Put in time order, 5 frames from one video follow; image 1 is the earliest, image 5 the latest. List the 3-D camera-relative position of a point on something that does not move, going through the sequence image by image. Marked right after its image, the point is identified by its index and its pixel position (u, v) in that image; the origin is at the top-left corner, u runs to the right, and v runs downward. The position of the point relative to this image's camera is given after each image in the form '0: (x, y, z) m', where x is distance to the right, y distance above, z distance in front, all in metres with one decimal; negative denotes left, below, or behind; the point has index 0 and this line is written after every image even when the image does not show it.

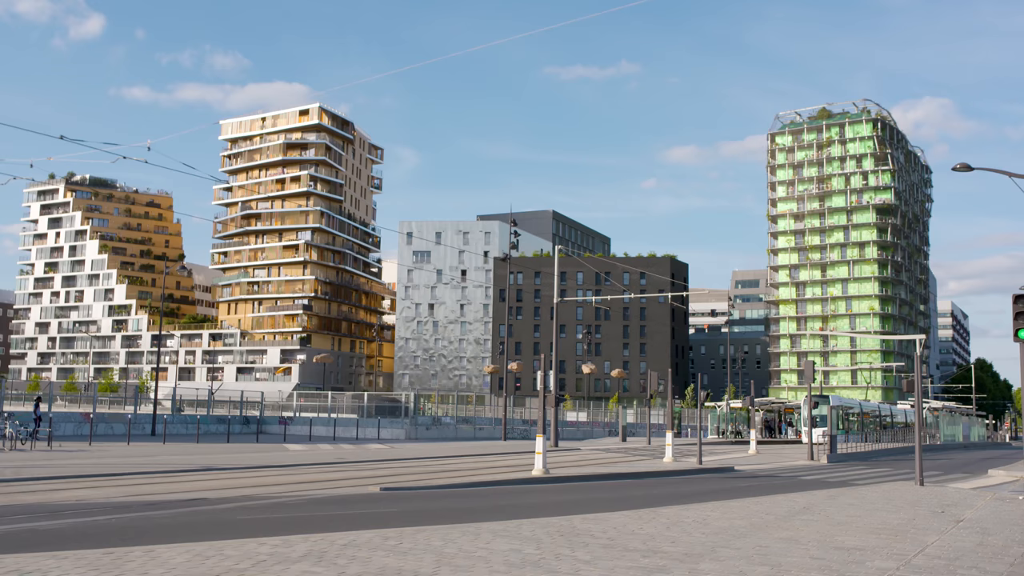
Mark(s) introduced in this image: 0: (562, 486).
0: (+0.8, -3.5, +15.9) m
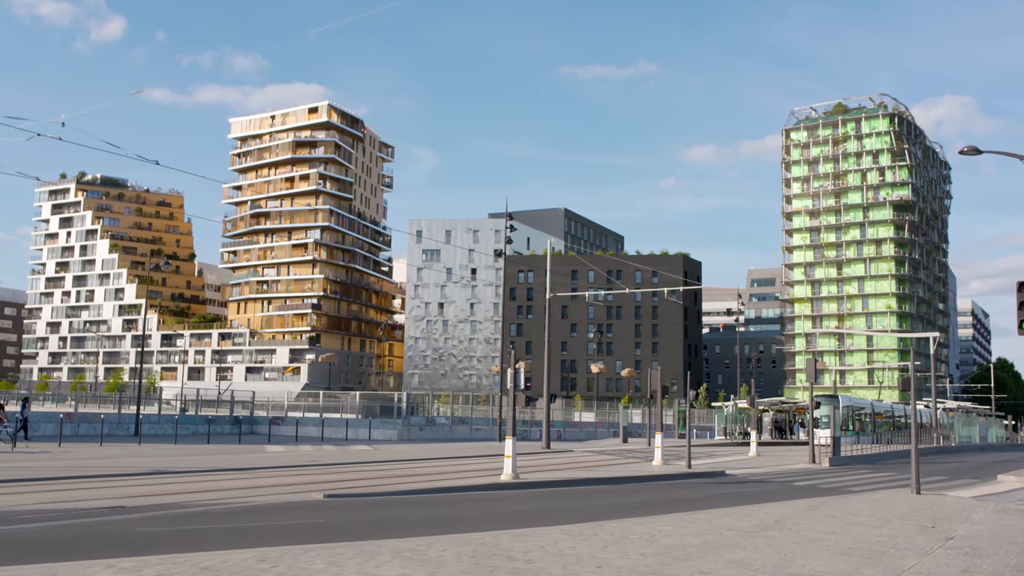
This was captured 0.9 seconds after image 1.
0: (+0.2, -3.3, +14.6) m
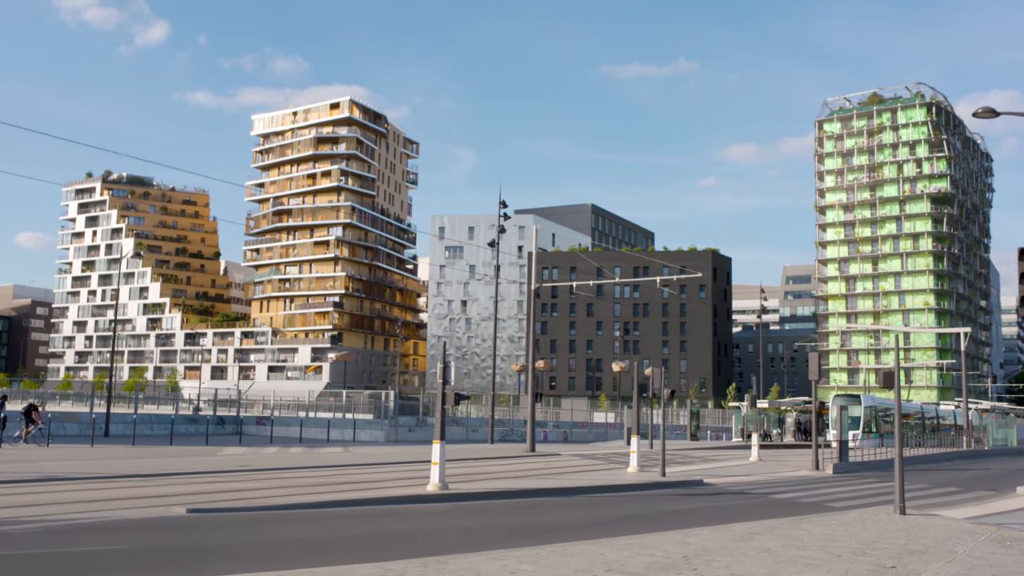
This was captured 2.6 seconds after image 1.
0: (-1.0, -3.0, +12.4) m
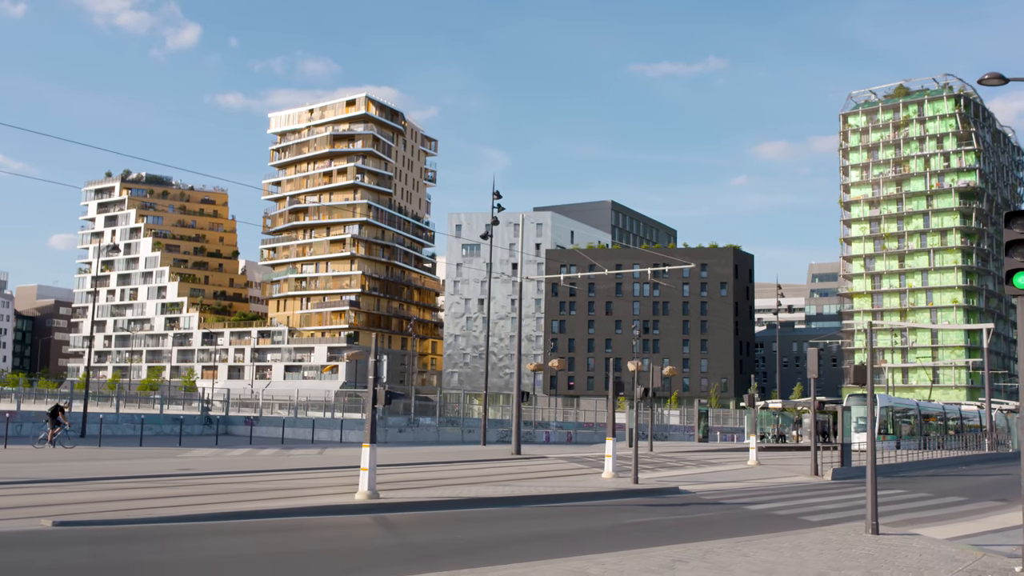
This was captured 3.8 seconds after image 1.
0: (-1.9, -2.8, +11.0) m
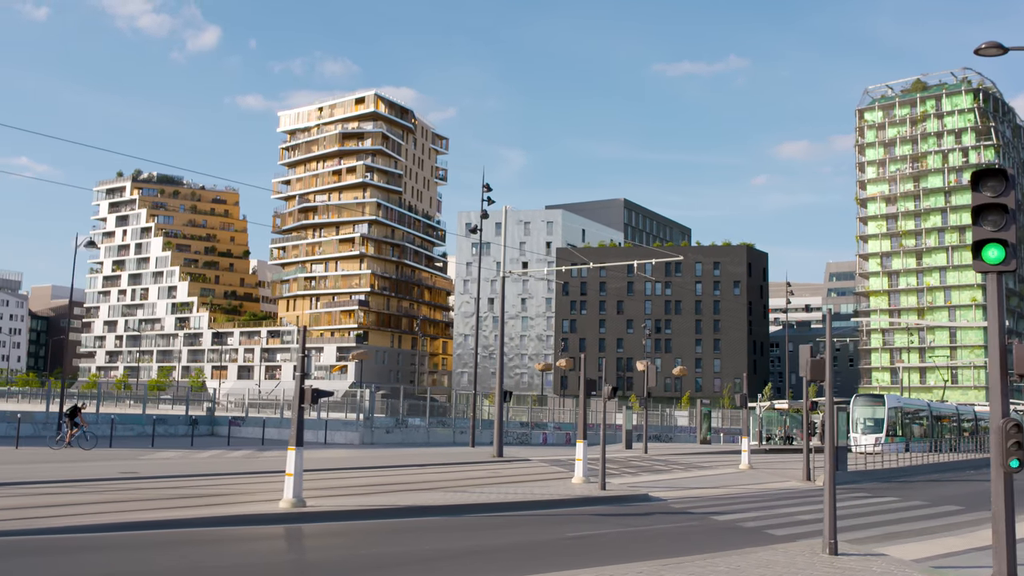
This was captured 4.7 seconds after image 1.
0: (-2.7, -2.7, +9.9) m
